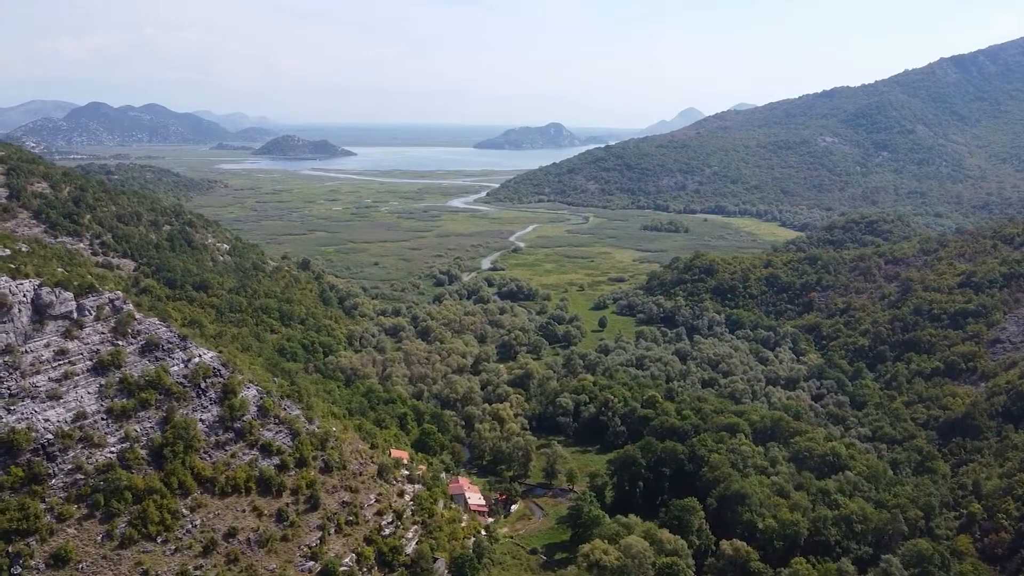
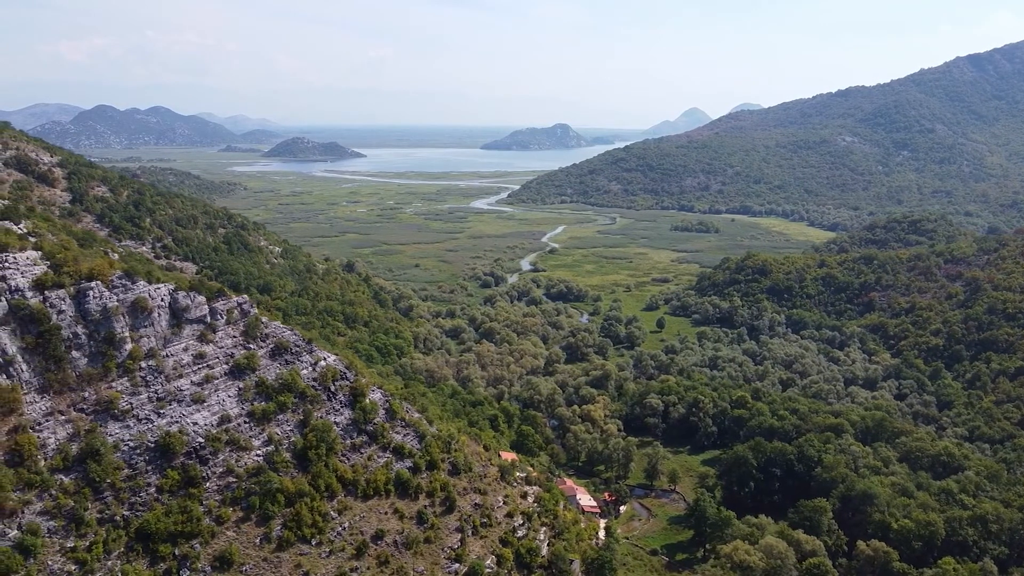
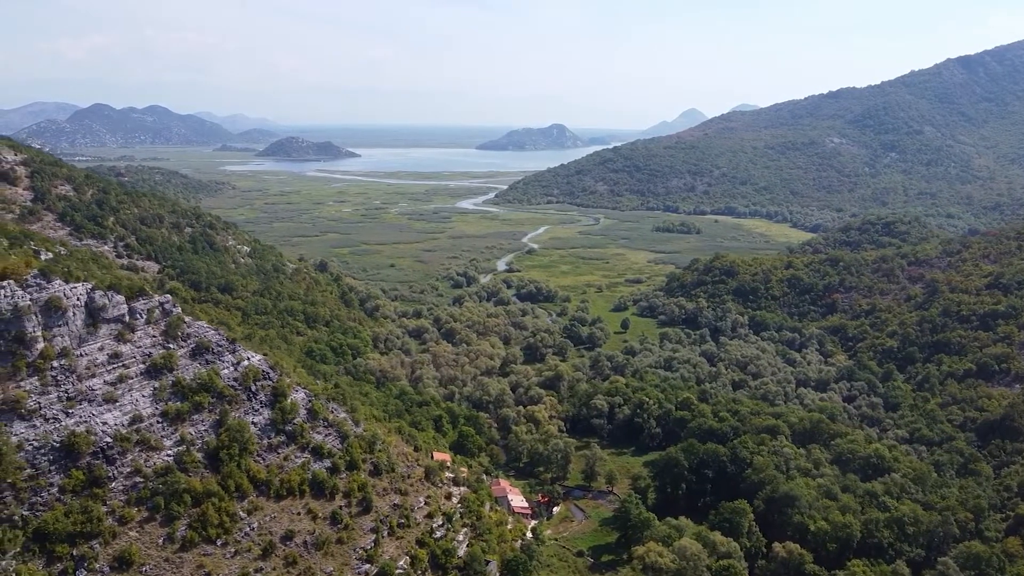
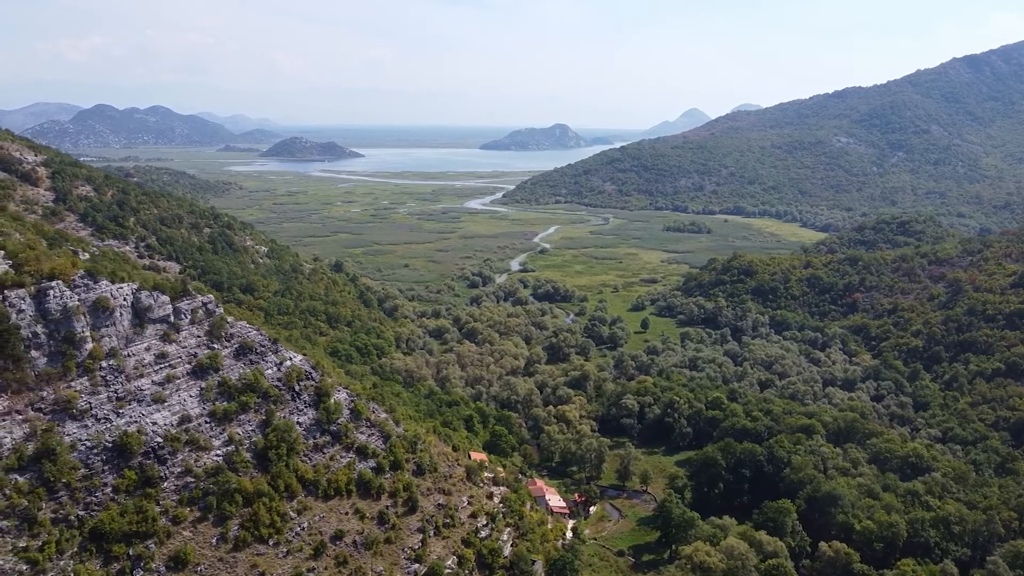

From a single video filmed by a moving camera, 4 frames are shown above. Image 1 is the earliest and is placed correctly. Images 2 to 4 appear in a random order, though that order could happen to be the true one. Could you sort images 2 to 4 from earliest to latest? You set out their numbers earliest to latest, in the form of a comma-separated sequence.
3, 4, 2
